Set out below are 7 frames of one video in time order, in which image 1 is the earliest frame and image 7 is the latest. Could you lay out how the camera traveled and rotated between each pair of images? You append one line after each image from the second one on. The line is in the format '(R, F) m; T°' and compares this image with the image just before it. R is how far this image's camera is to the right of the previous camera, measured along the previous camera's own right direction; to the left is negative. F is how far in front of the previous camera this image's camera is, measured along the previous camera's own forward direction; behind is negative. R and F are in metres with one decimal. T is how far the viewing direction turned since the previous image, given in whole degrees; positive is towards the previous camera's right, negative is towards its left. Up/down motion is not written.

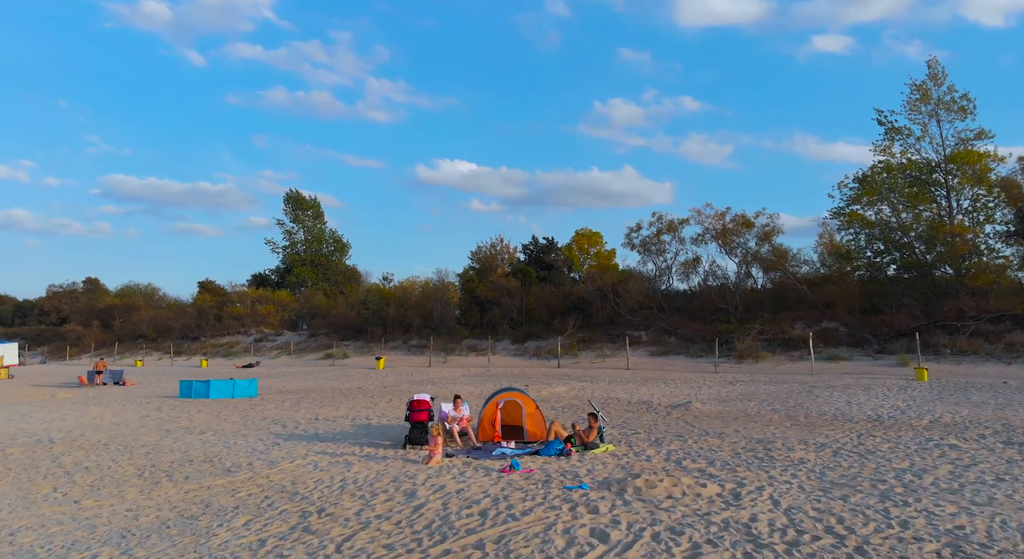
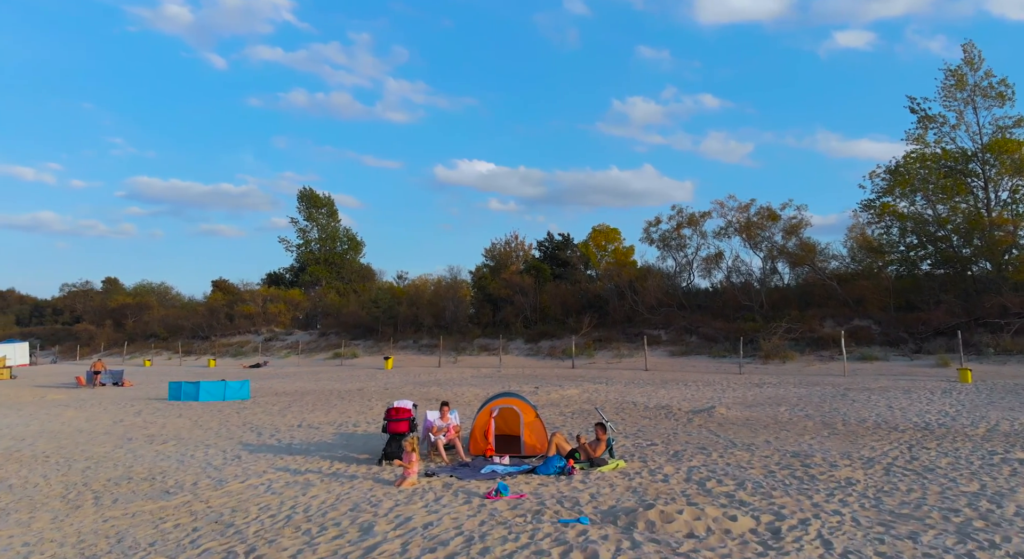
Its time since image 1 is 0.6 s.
(+0.3, +1.5) m; -2°
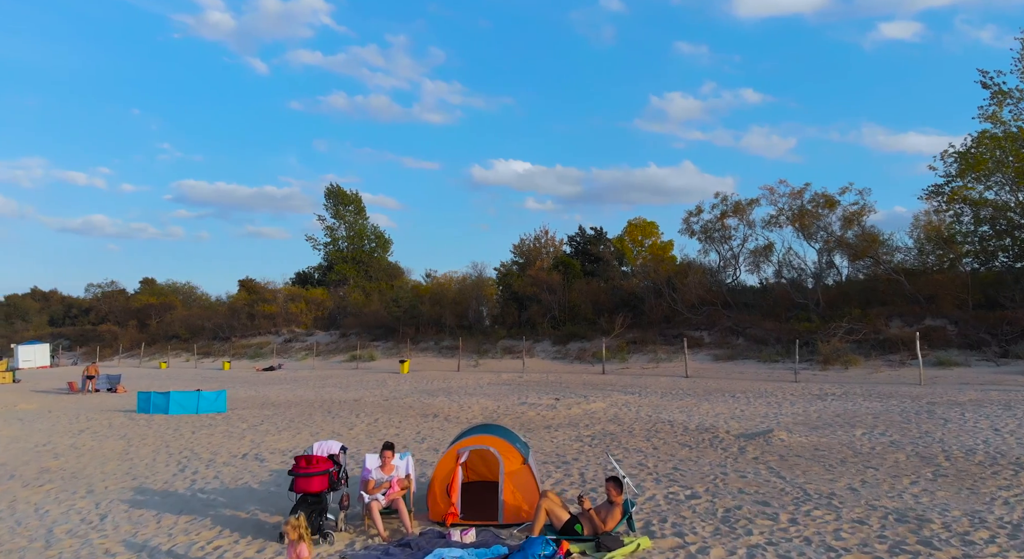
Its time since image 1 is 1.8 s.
(+0.6, +3.0) m; -3°
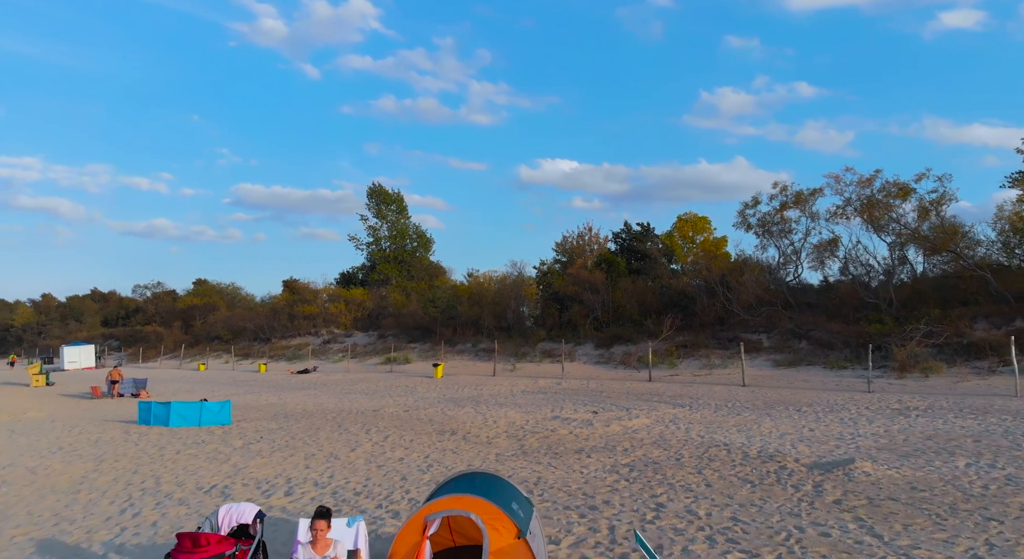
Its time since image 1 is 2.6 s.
(+0.4, +2.0) m; -4°
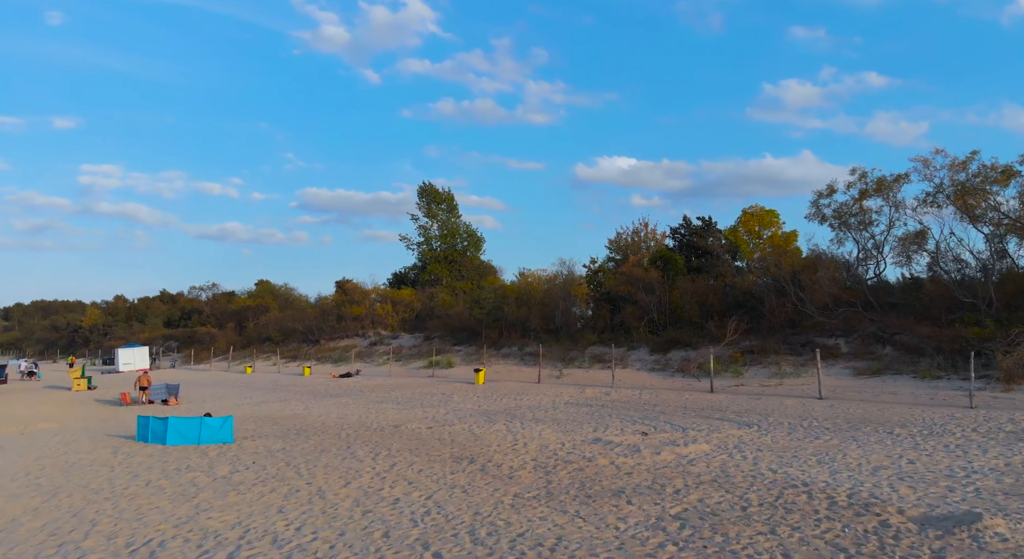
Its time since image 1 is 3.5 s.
(+0.5, +2.2) m; -5°
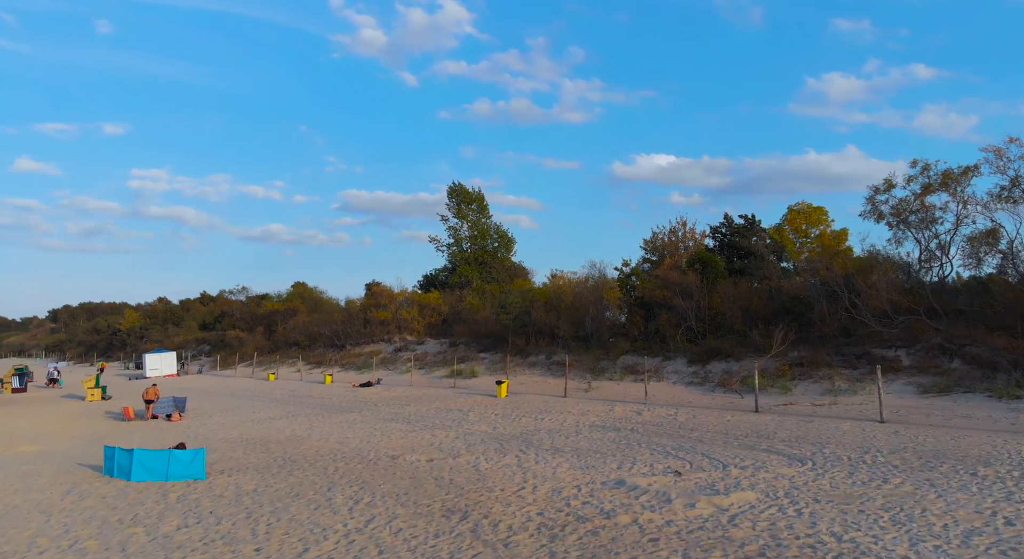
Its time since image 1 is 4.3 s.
(+0.5, +2.0) m; -3°
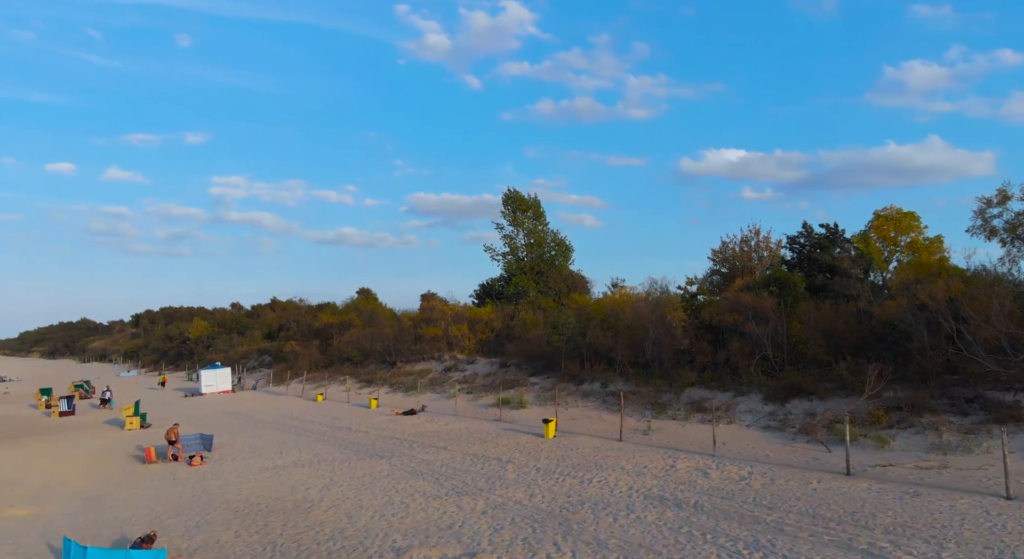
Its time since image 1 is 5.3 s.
(+0.6, +2.6) m; -5°
